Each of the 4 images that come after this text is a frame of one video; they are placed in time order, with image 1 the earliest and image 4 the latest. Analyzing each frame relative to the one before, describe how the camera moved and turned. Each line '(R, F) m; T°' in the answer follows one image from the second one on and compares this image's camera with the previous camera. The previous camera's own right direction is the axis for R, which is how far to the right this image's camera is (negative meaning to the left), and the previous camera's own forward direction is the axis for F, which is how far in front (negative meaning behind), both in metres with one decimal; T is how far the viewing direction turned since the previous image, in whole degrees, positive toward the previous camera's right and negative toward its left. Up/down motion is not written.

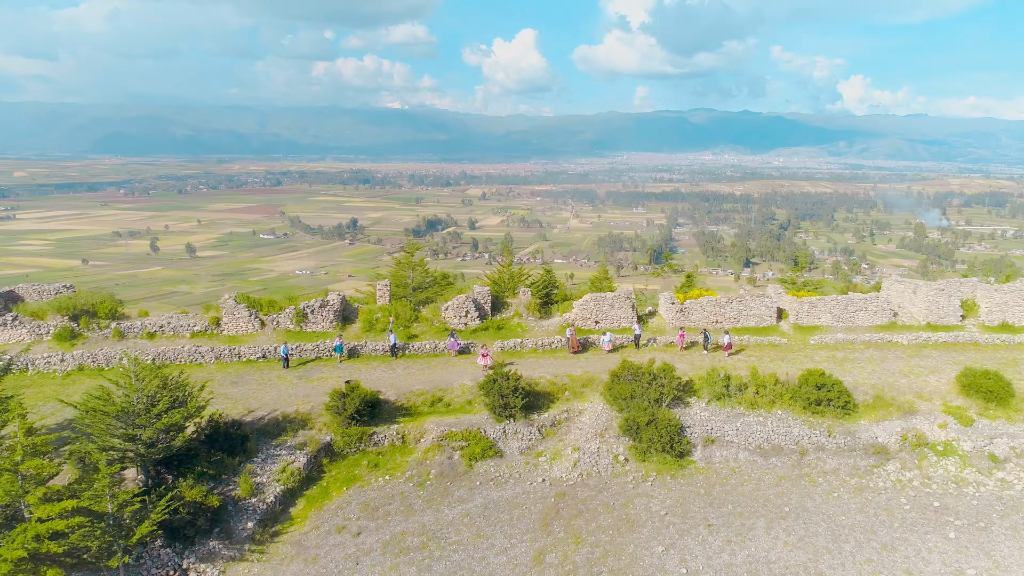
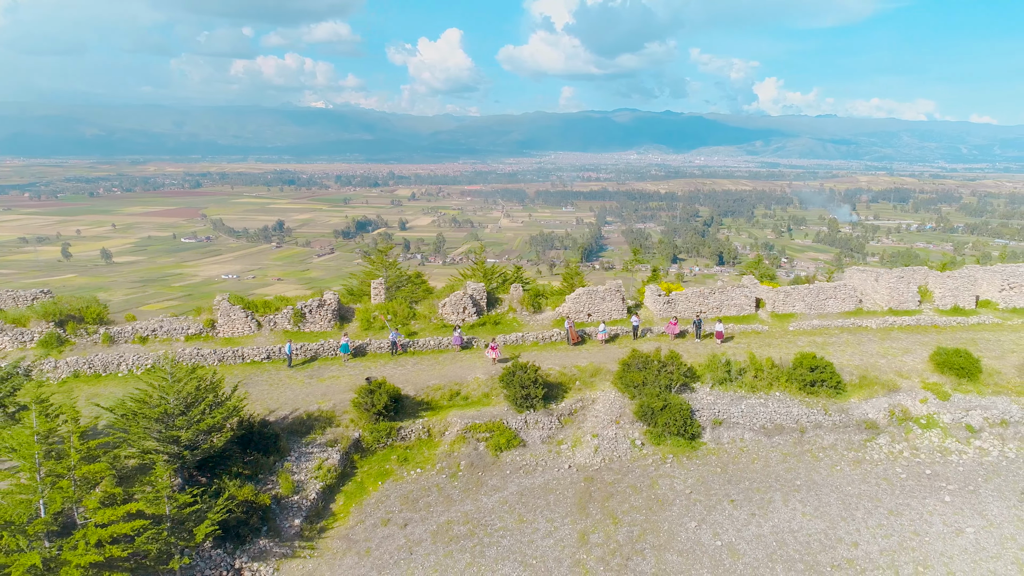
(-1.8, -0.2) m; +4°
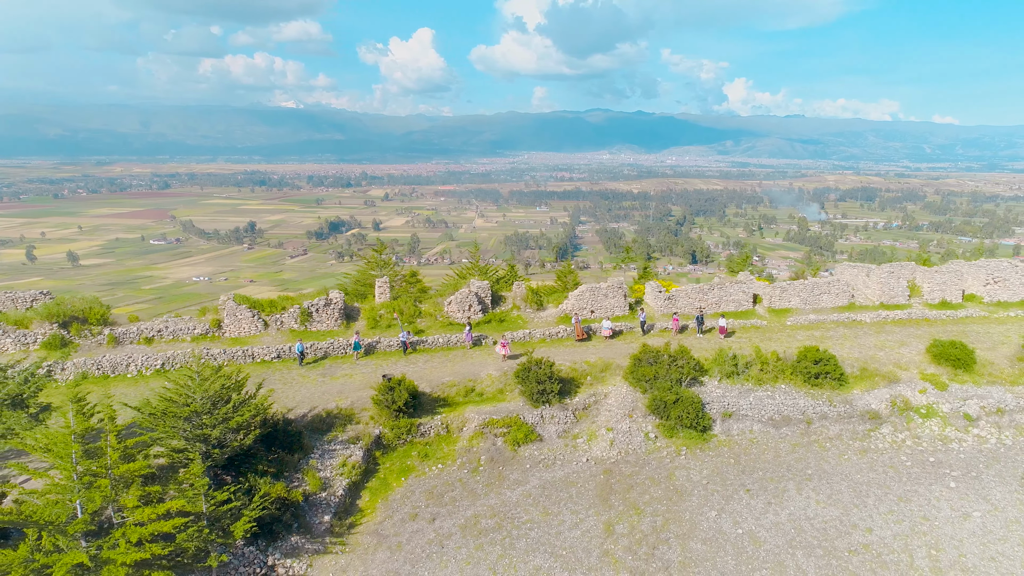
(-0.9, -0.1) m; +1°
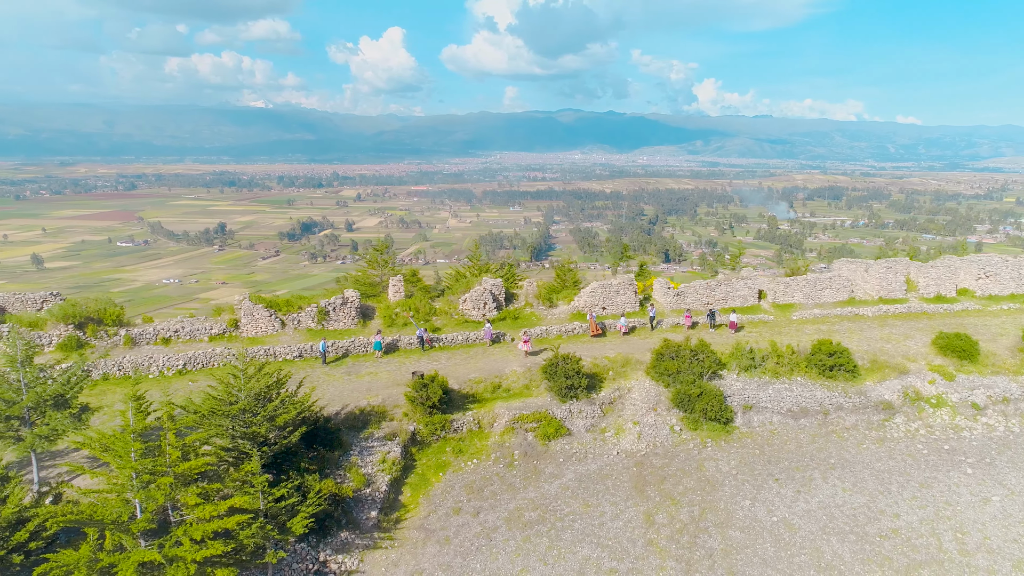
(-1.3, -0.1) m; +1°
